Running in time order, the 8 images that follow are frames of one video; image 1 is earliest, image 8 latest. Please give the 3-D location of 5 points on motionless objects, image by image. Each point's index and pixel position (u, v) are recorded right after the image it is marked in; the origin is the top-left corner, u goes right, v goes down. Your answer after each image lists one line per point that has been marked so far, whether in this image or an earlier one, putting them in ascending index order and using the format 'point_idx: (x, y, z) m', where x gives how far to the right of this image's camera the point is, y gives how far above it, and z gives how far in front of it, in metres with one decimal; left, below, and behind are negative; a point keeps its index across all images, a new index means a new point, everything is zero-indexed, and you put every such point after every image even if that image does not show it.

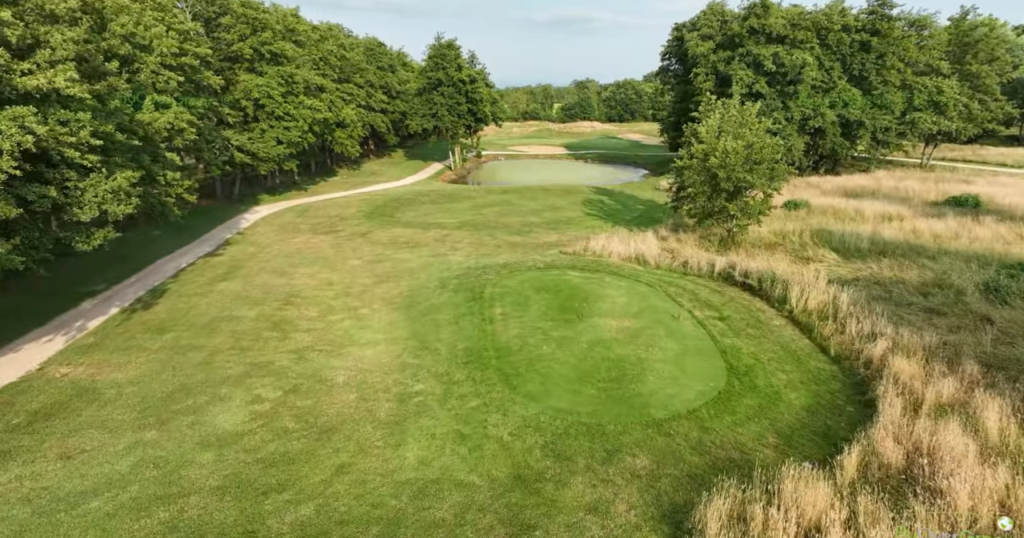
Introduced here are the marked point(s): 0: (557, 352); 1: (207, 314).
0: (+1.2, -2.2, +14.4) m
1: (-9.7, -1.4, +17.3) m
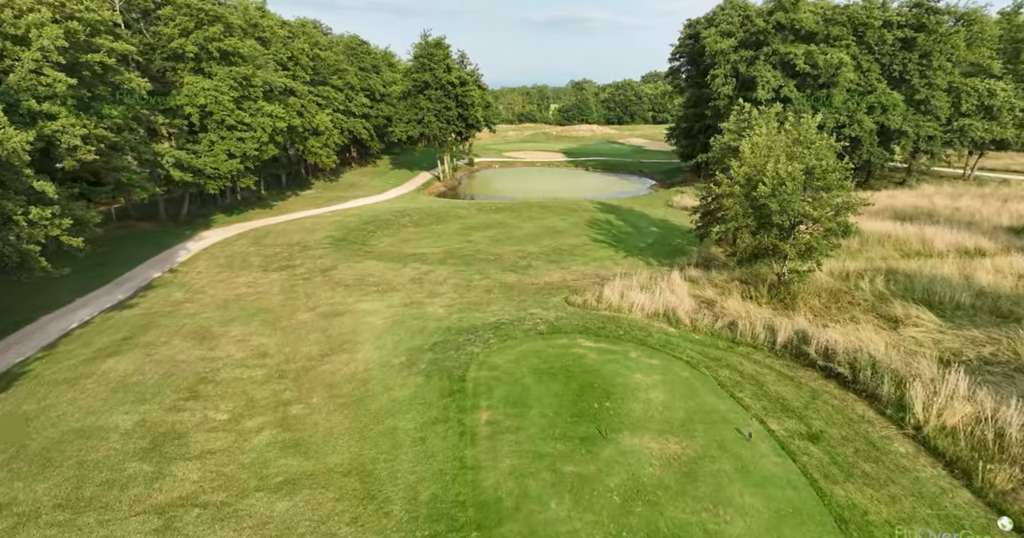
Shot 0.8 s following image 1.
0: (+1.0, -4.1, +9.1) m
1: (-9.9, -3.4, +11.9) m
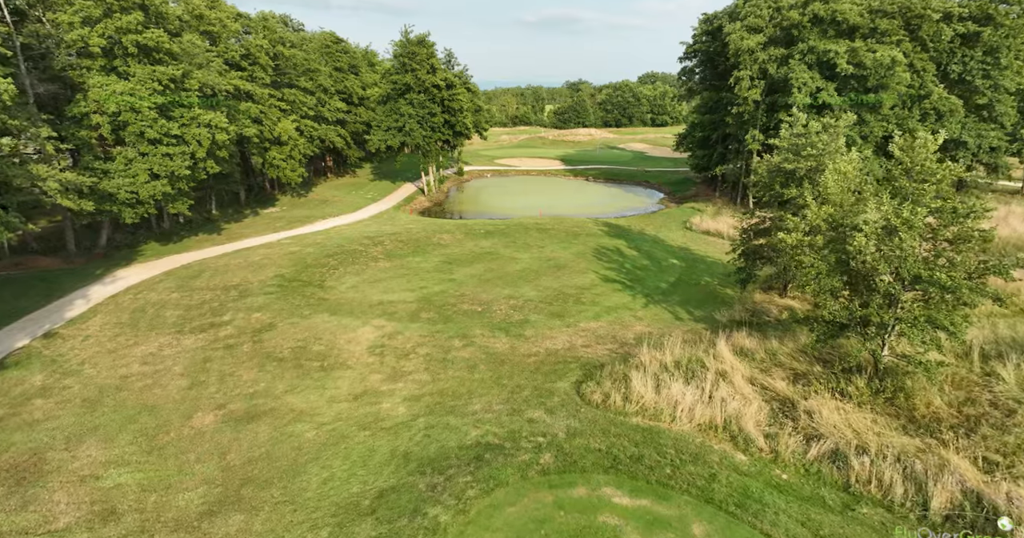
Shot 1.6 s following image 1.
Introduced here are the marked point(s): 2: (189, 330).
0: (+0.9, -6.2, +3.2) m
1: (-10.0, -5.5, +5.9) m
2: (-11.5, -2.2, +19.3) m
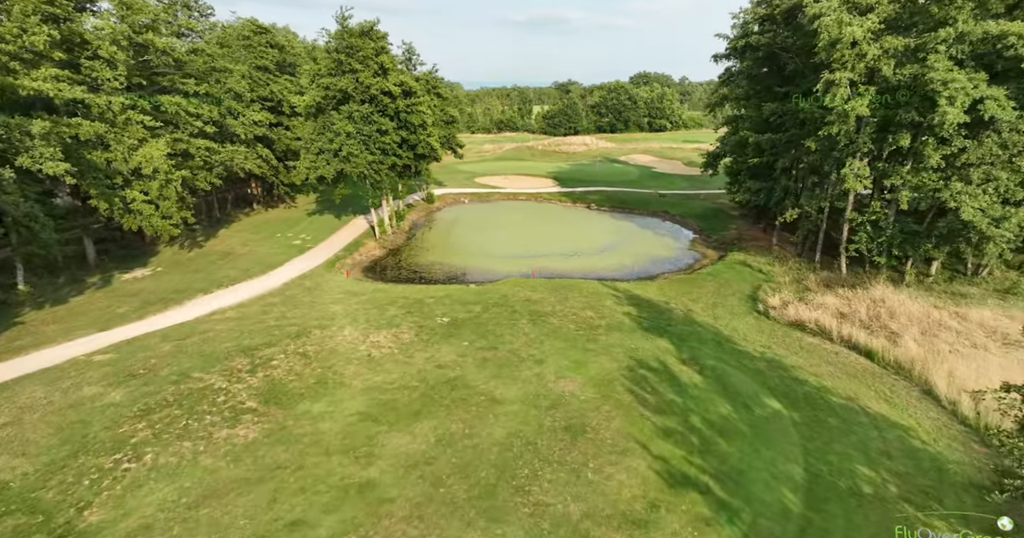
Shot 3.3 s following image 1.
0: (+0.9, -10.7, -10.0) m
1: (-10.1, -10.0, -7.6) m
2: (-11.9, -6.8, +5.8) m
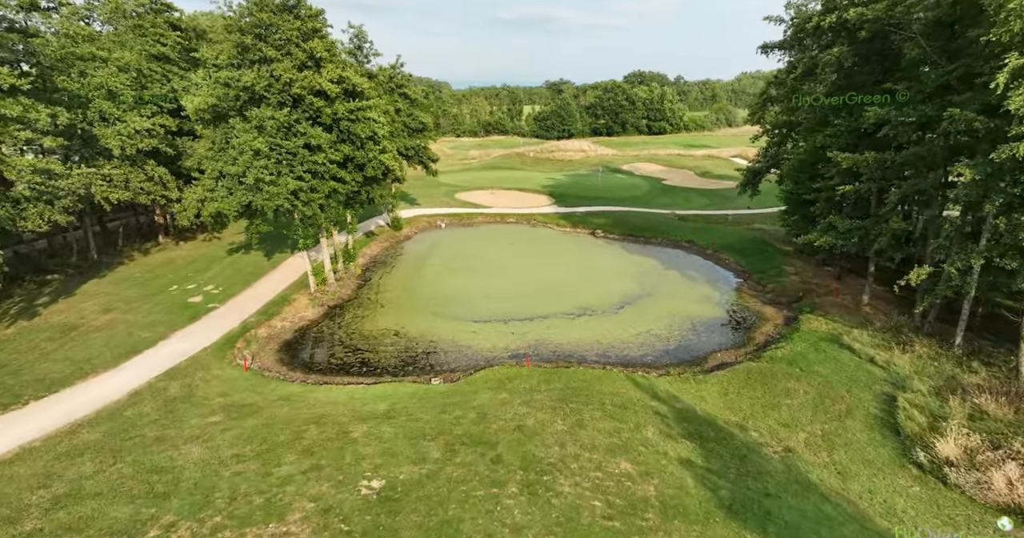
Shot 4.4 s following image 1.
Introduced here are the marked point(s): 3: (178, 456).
0: (+1.0, -13.8, -20.6) m
1: (-10.0, -13.2, -18.3) m
2: (-12.1, -10.1, -5.0) m
3: (-9.1, -5.0, +14.7) m
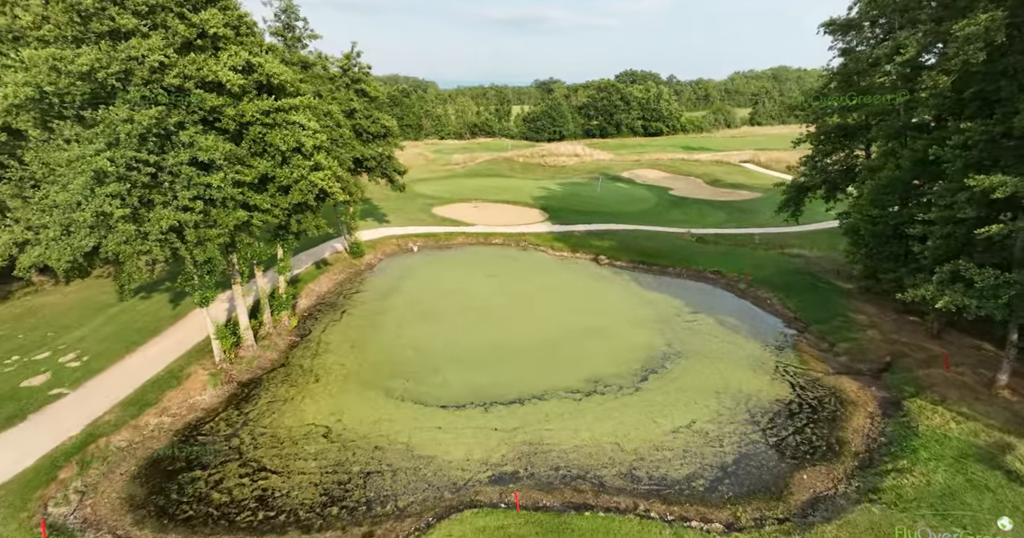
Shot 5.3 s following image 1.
0: (+1.4, -16.0, -28.6) m
1: (-9.7, -15.5, -26.6) m
2: (-12.0, -12.4, -13.3) m
3: (-9.5, -7.3, +6.4) m
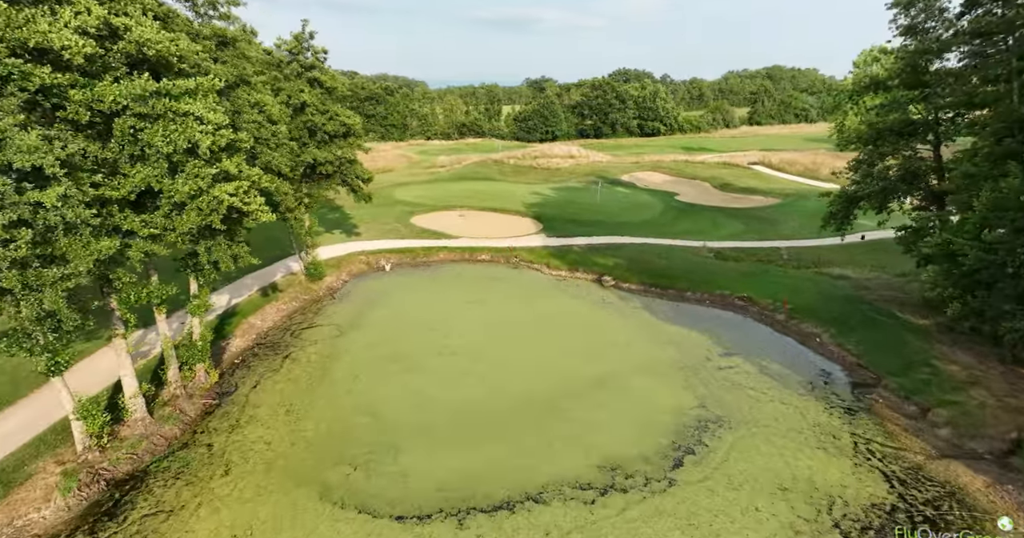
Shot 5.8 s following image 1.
0: (+1.8, -17.2, -34.7) m
1: (-9.3, -16.8, -32.8) m
2: (-11.9, -13.7, -19.5) m
3: (-9.6, -8.7, +0.2) m
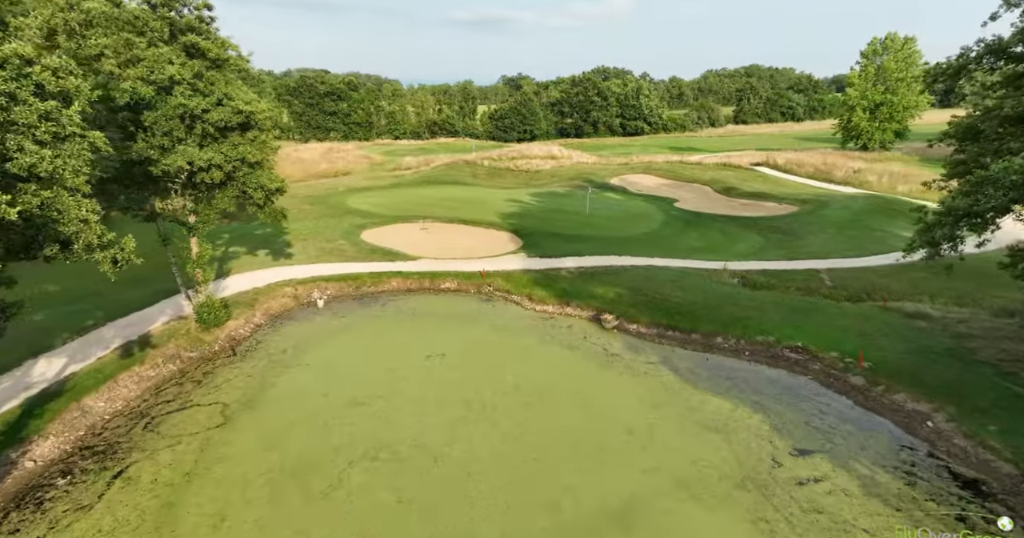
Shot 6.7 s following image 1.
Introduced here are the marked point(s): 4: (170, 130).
0: (+3.3, -18.8, -43.0) m
1: (-7.9, -18.5, -41.6) m
2: (-11.0, -15.5, -28.4) m
3: (-9.6, -10.4, -8.5) m
4: (-10.3, +5.6, +18.0) m
